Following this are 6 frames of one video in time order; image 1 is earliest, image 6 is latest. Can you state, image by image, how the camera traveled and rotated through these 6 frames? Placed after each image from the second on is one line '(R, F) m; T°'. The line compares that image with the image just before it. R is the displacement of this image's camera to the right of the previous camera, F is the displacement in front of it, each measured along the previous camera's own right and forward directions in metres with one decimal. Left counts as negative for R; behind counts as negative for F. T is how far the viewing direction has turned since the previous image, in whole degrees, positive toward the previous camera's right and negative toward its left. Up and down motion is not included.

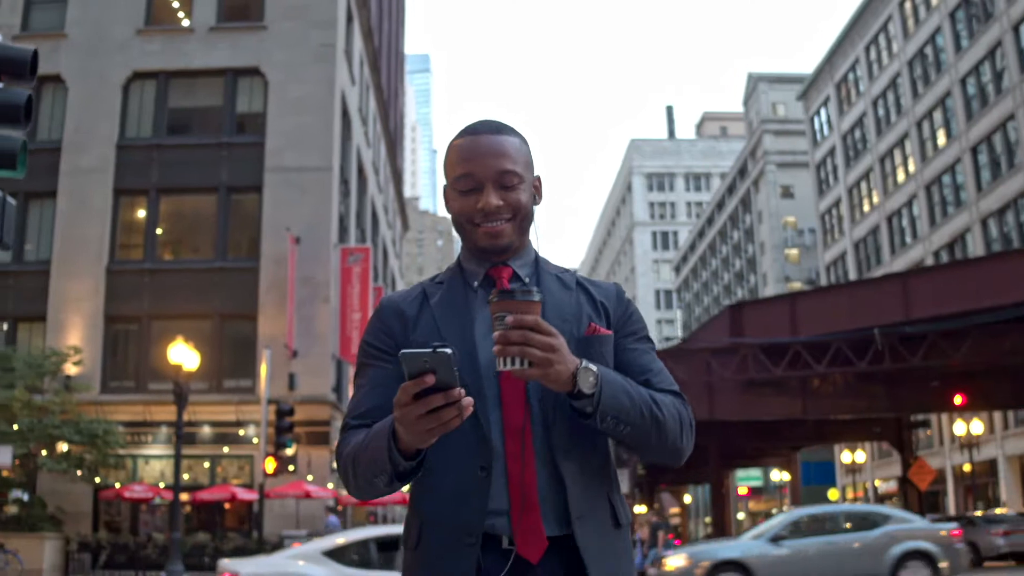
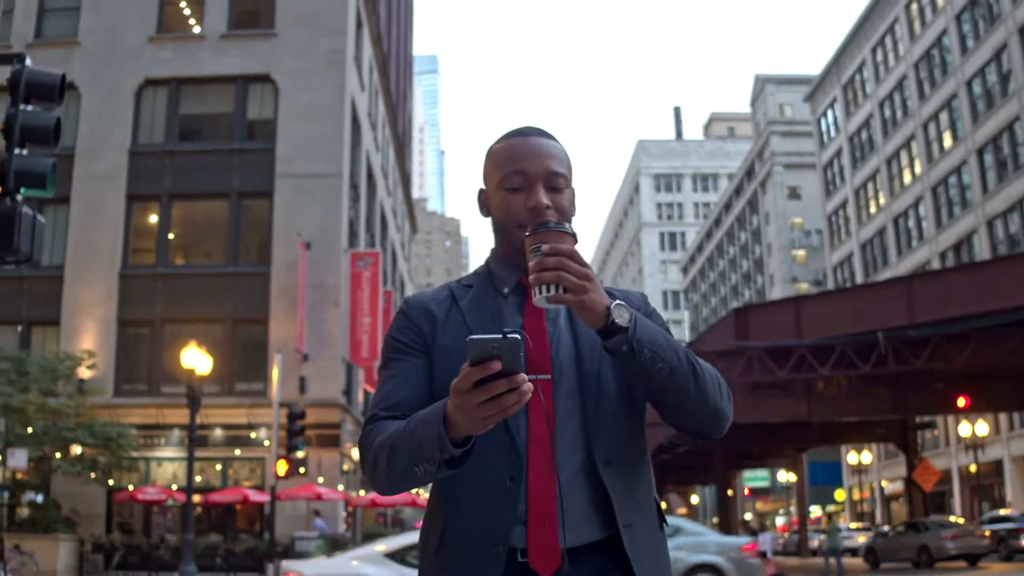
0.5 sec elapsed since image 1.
(0.0, -0.3) m; 0°
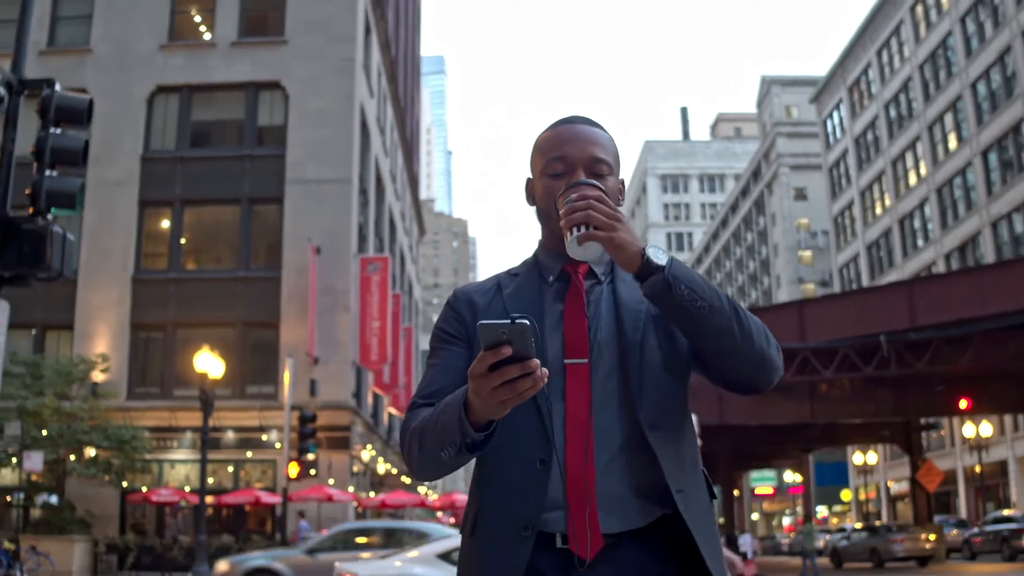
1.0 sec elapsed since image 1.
(0.0, -0.3) m; 0°
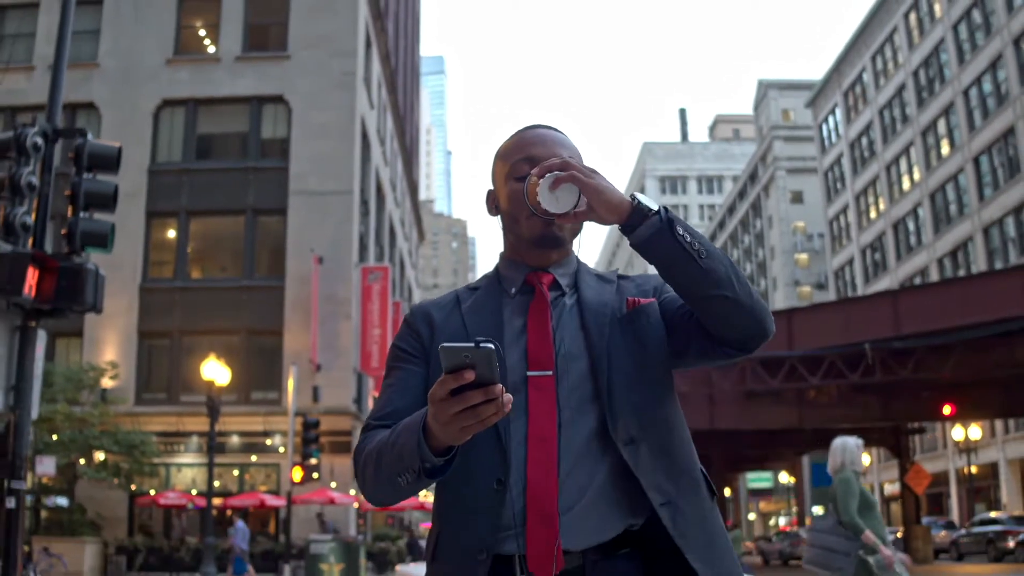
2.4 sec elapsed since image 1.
(+0.1, -0.7) m; 0°
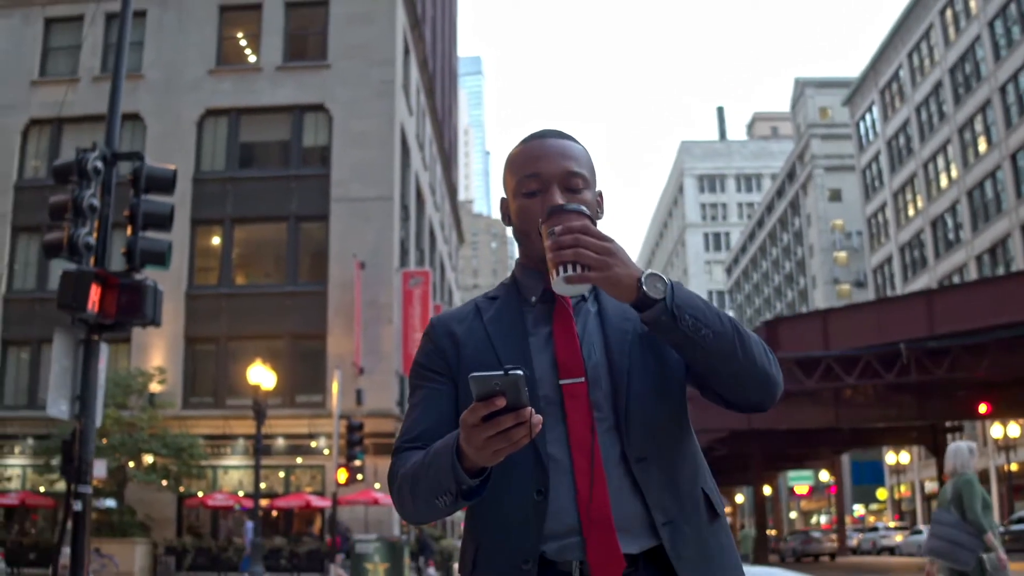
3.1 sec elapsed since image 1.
(0.0, -0.4) m; -2°
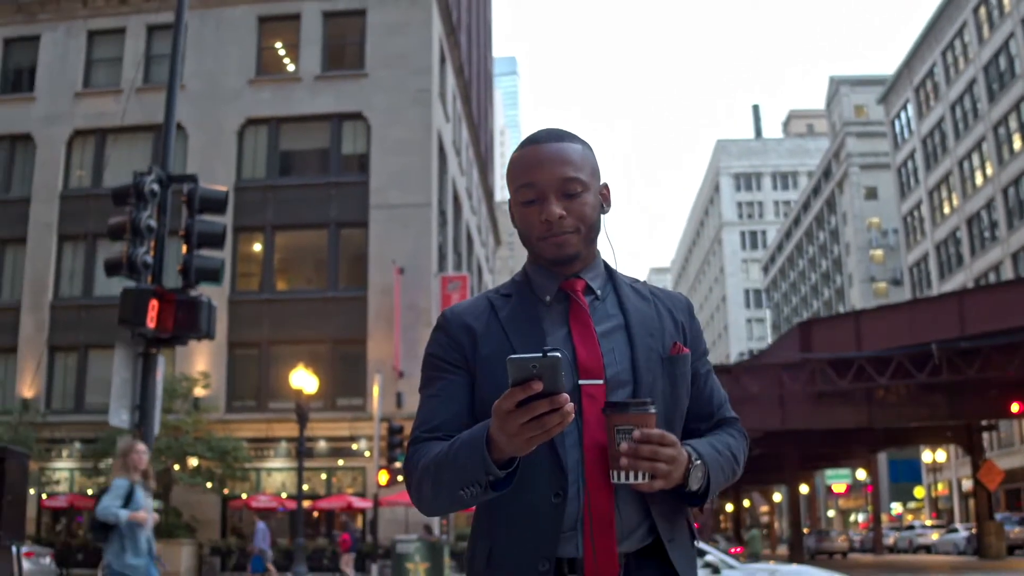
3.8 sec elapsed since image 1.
(0.0, -0.4) m; -2°
